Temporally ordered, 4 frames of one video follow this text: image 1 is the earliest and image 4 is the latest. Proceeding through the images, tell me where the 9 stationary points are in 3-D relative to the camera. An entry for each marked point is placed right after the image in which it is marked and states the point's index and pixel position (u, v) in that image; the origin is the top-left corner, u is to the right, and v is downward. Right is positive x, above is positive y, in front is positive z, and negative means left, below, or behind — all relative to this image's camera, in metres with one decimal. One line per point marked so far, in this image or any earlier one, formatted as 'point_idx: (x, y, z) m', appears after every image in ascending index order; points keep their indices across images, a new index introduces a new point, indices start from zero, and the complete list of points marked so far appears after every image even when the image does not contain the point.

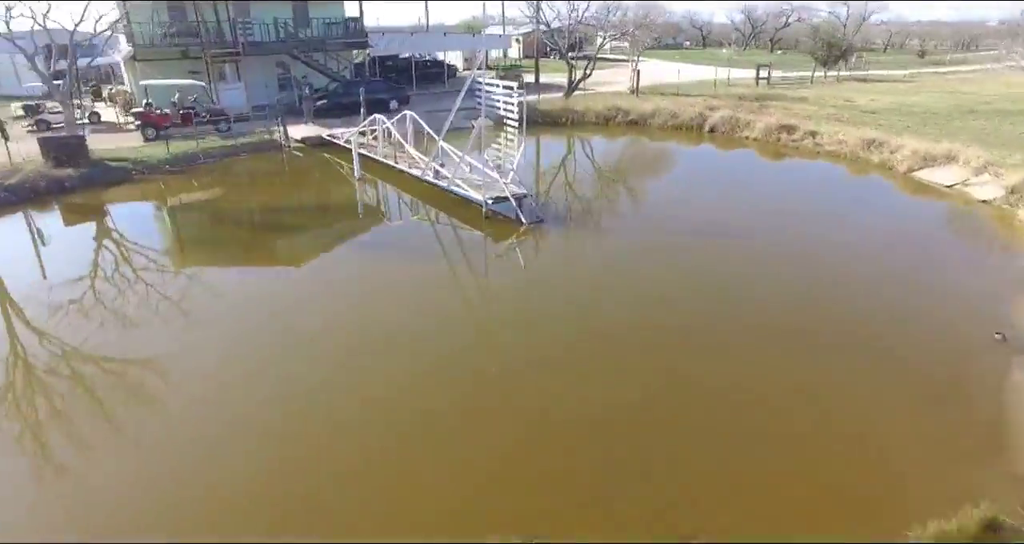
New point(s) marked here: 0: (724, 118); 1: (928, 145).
0: (+5.0, +3.7, +14.1) m
1: (+7.7, +2.4, +11.0) m
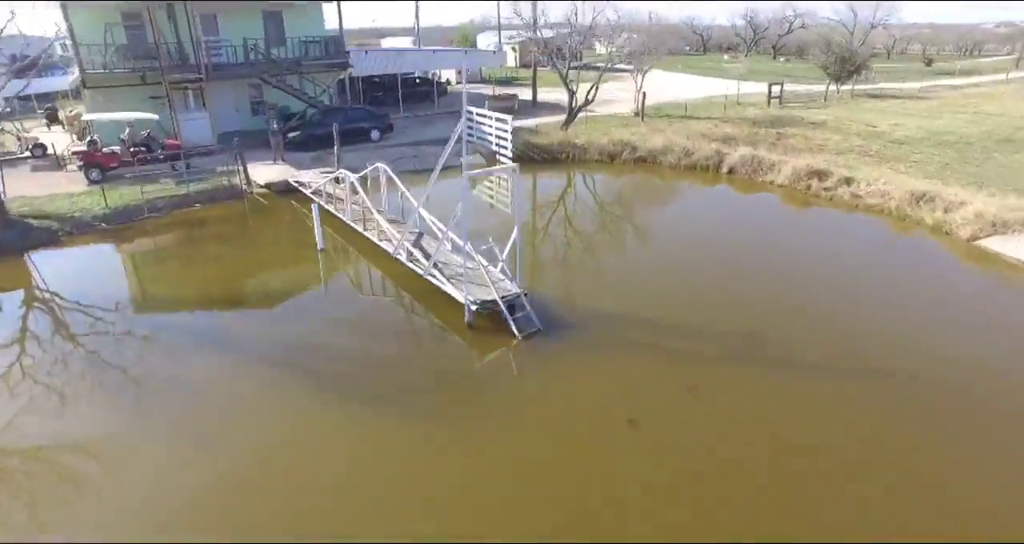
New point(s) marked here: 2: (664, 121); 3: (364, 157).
0: (+4.9, +2.4, +12.6) m
1: (+7.6, +1.1, +9.4) m
2: (+4.9, +4.9, +18.8) m
3: (-3.4, +2.6, +13.5) m
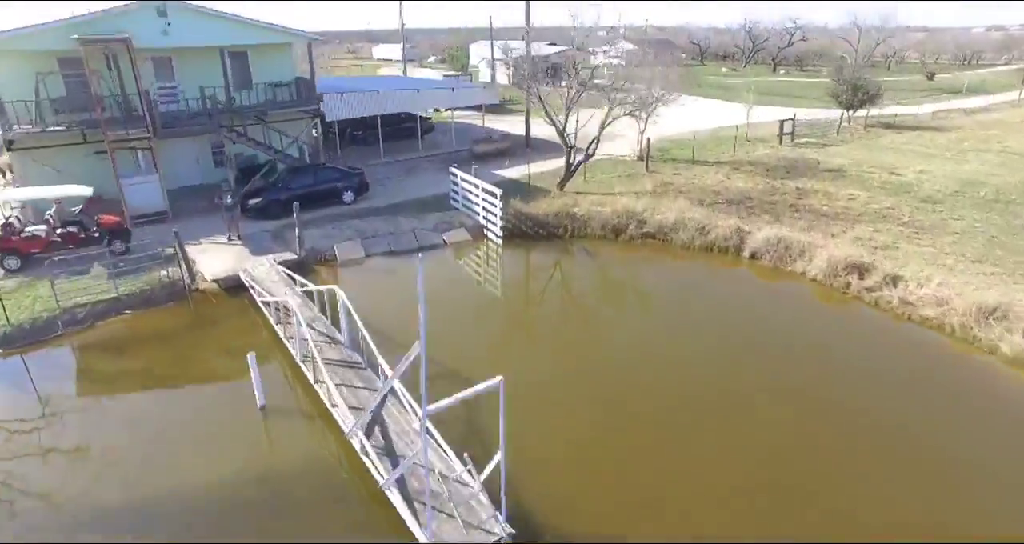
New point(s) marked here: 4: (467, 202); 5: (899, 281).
0: (+4.7, +0.6, +10.9) m
1: (+7.4, -0.7, +7.8) m
2: (+4.6, +3.0, +17.2) m
3: (-3.6, +0.7, +11.8) m
4: (-0.9, +1.5, +12.6) m
5: (+6.2, -0.1, +9.5) m
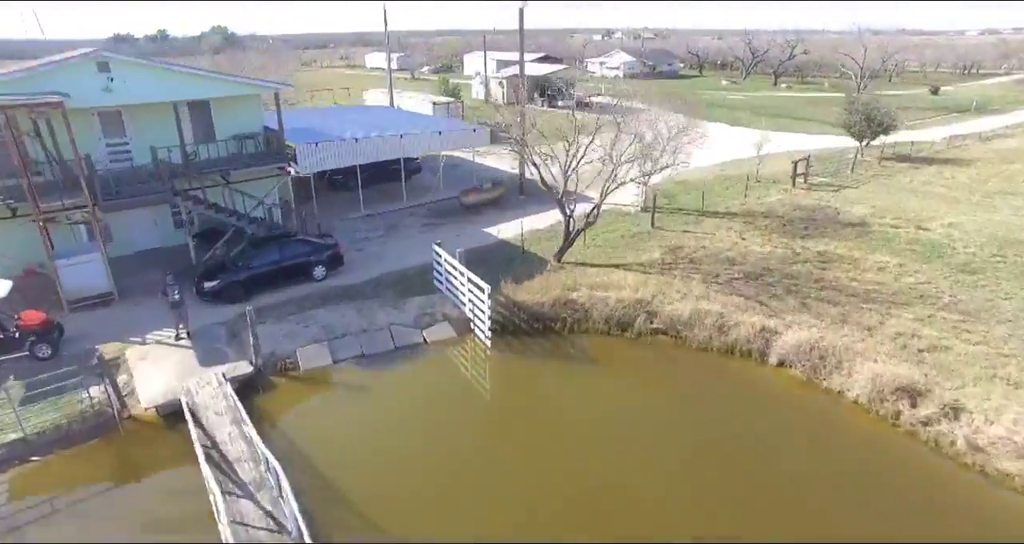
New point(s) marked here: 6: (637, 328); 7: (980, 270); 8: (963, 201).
0: (+4.6, -1.2, +9.4) m
1: (+7.3, -2.4, +6.3) m
2: (+4.4, +1.3, +15.7) m
3: (-3.7, -1.0, +10.2) m
4: (-1.1, -0.3, +11.1) m
5: (+6.1, -1.8, +8.0) m
6: (+2.2, -1.0, +10.4) m
7: (+10.5, +0.1, +13.3) m
8: (+14.3, +2.2, +18.6) m
